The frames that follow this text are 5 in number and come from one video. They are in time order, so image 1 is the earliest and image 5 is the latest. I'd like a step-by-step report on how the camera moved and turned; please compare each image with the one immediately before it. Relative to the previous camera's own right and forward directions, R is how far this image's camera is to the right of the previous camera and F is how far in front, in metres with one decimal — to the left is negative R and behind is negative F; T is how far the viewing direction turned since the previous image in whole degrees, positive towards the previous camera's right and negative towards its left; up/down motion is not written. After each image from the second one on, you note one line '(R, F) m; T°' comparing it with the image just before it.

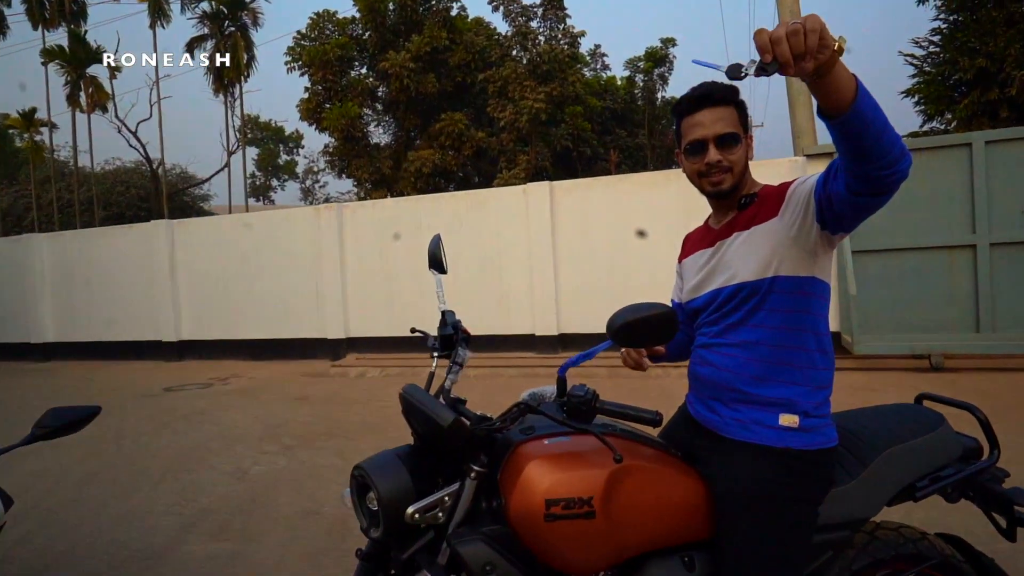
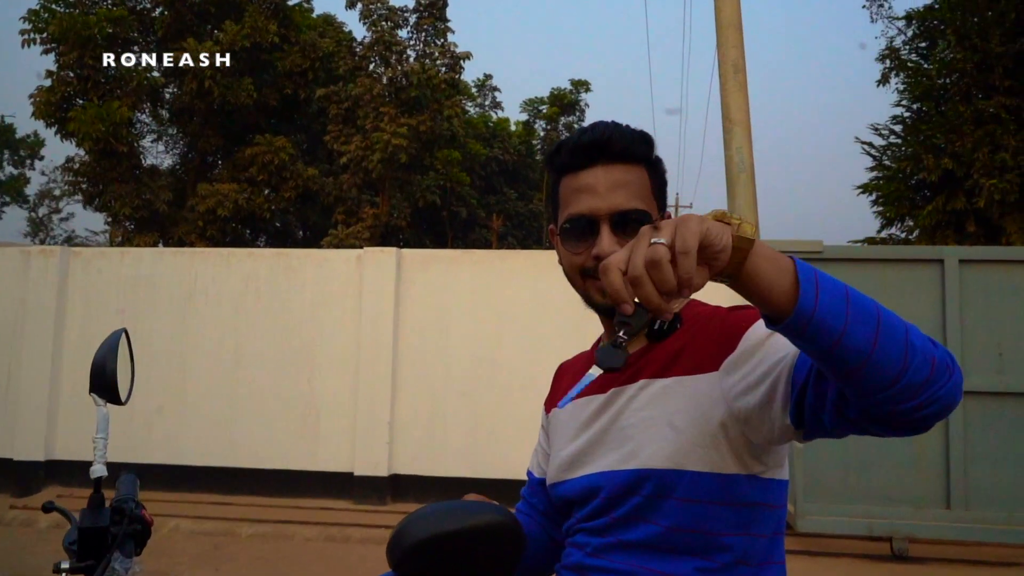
(+0.3, +2.6) m; +8°
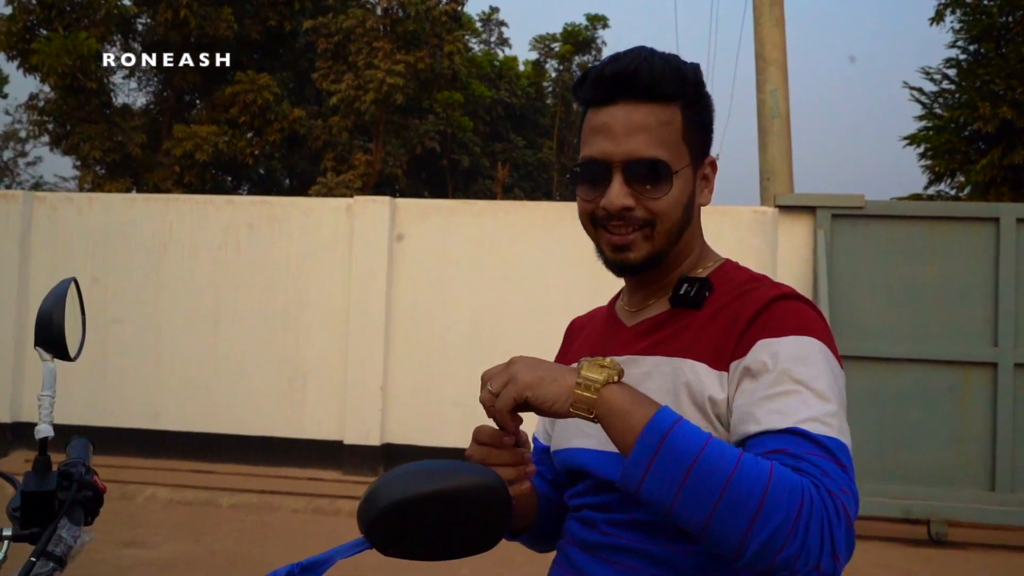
(+0.2, +0.6) m; -2°
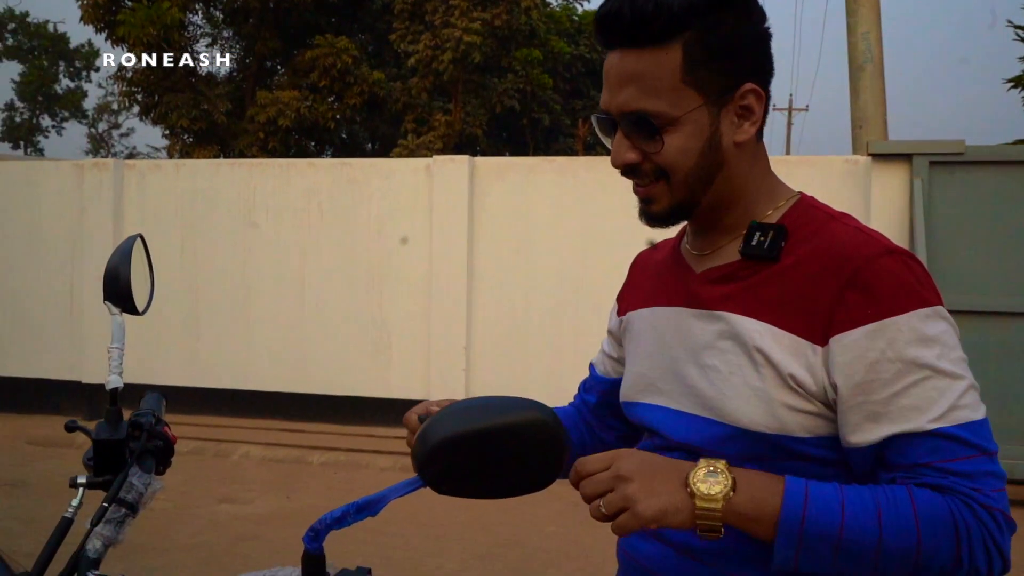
(0.0, 0.0) m; -5°
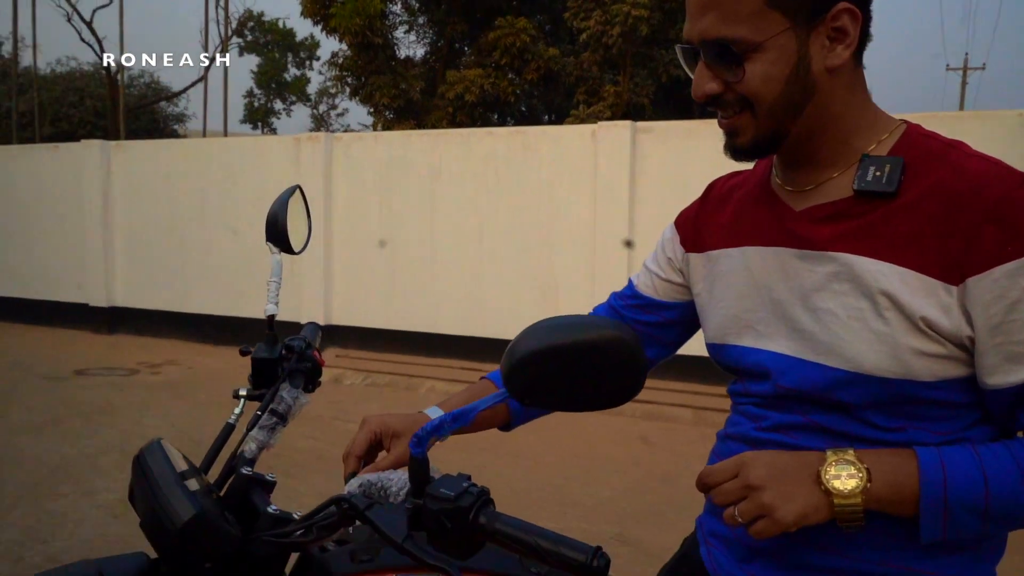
(+0.4, -0.4) m; -14°
